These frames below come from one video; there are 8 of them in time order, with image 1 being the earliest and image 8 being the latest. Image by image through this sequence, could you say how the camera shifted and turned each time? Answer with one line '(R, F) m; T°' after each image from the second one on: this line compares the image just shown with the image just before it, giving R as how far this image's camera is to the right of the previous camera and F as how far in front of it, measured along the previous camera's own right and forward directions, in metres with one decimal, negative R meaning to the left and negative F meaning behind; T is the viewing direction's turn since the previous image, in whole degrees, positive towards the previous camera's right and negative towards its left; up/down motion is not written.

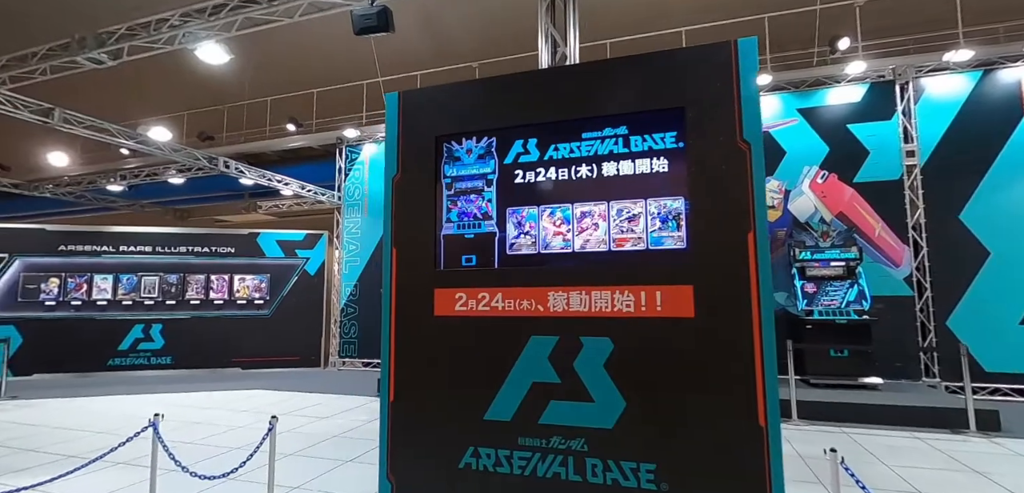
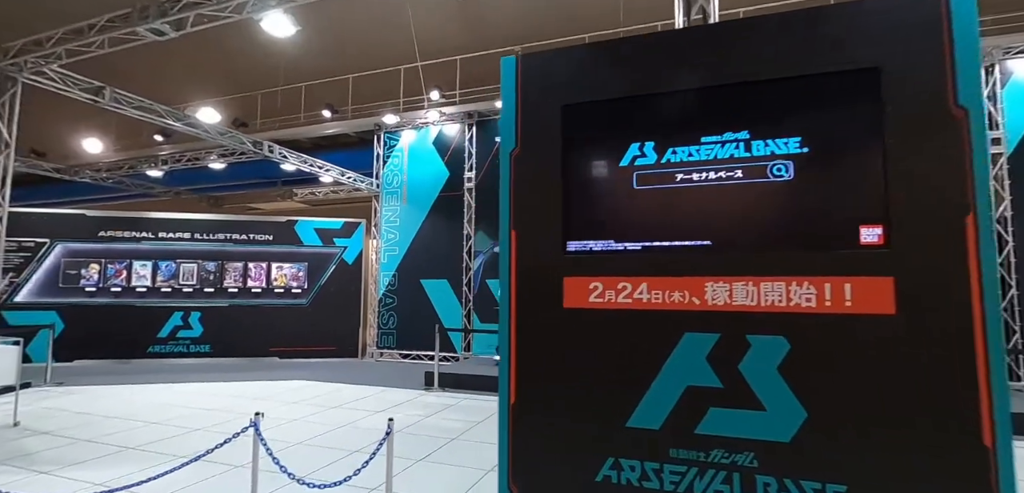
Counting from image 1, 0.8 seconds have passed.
(-0.5, +0.3) m; -2°
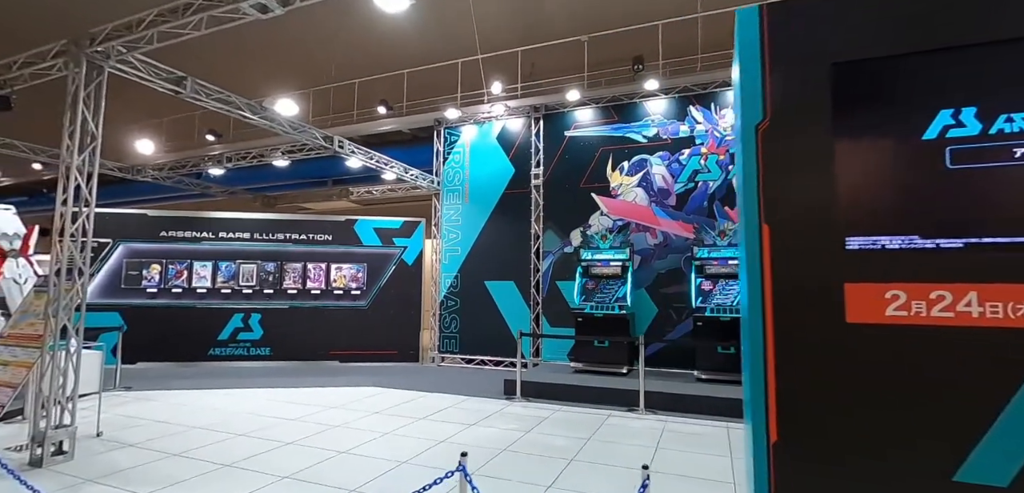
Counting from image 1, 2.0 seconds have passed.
(-0.7, +0.4) m; -3°
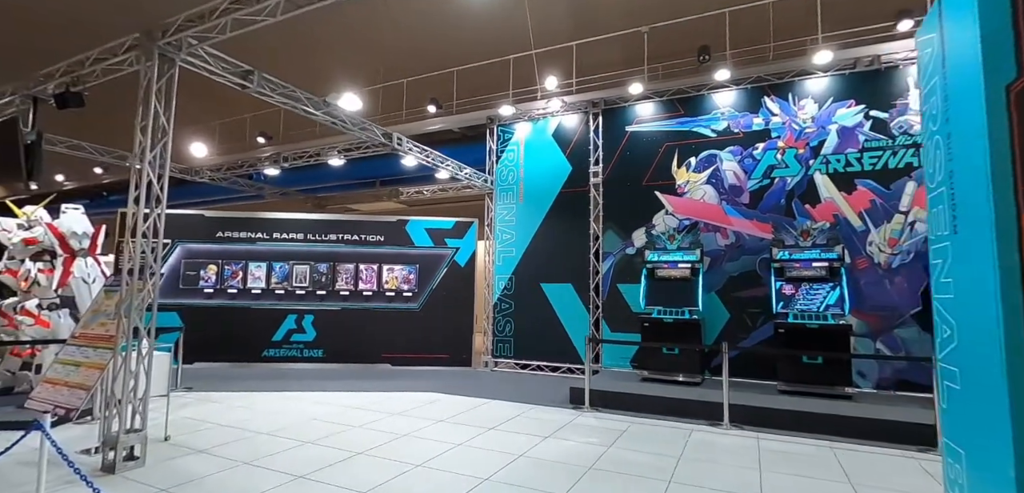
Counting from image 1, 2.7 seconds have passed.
(-0.4, +0.3) m; -4°
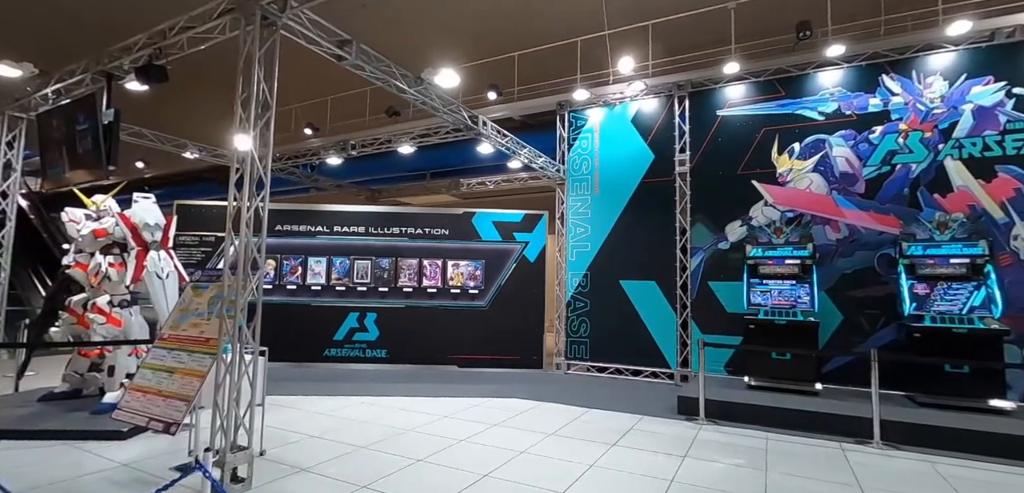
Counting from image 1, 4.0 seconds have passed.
(-0.9, +0.5) m; -2°
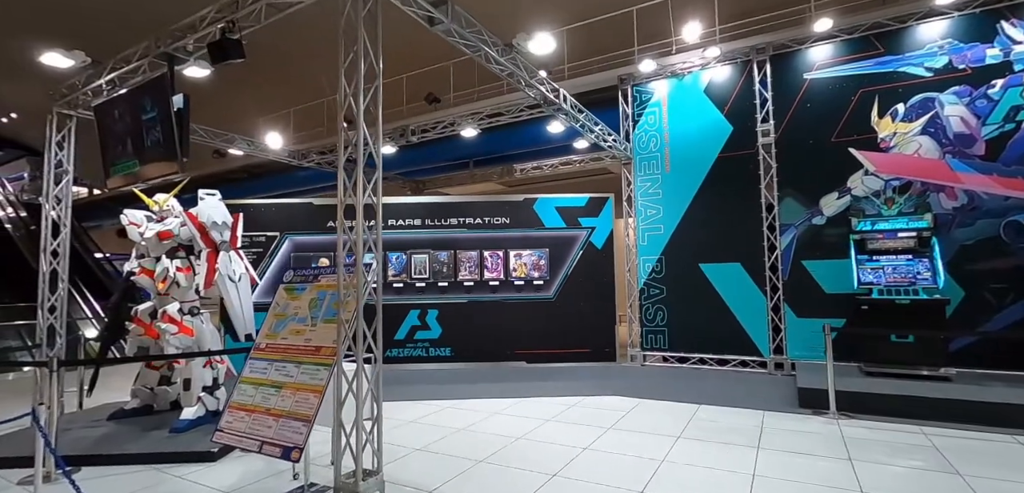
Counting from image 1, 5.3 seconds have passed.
(-0.8, +0.5) m; -1°
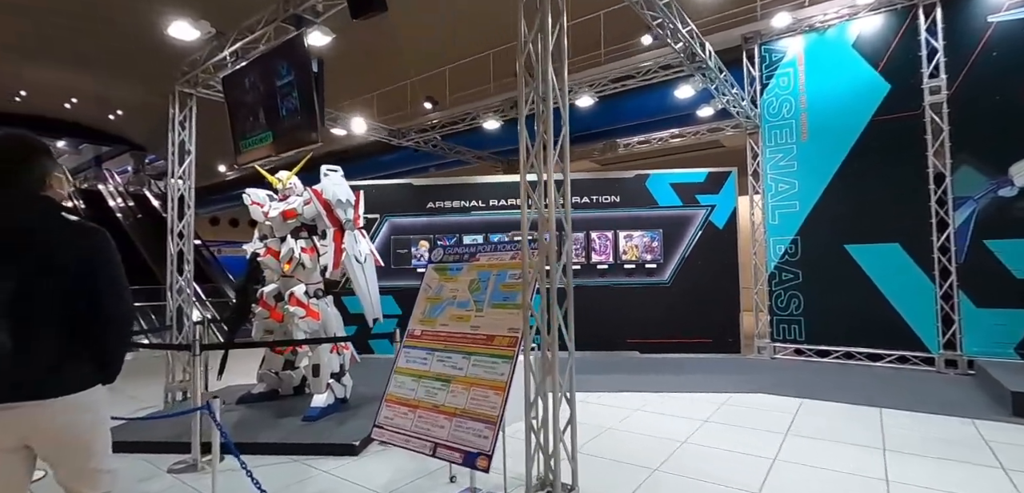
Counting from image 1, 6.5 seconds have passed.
(-0.7, +0.4) m; -7°
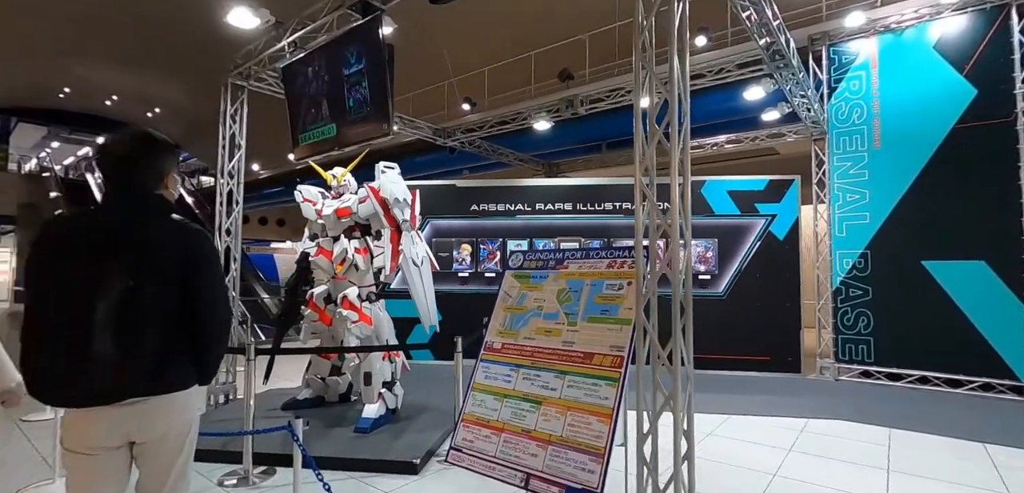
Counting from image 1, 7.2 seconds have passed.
(-0.4, +0.3) m; -2°
